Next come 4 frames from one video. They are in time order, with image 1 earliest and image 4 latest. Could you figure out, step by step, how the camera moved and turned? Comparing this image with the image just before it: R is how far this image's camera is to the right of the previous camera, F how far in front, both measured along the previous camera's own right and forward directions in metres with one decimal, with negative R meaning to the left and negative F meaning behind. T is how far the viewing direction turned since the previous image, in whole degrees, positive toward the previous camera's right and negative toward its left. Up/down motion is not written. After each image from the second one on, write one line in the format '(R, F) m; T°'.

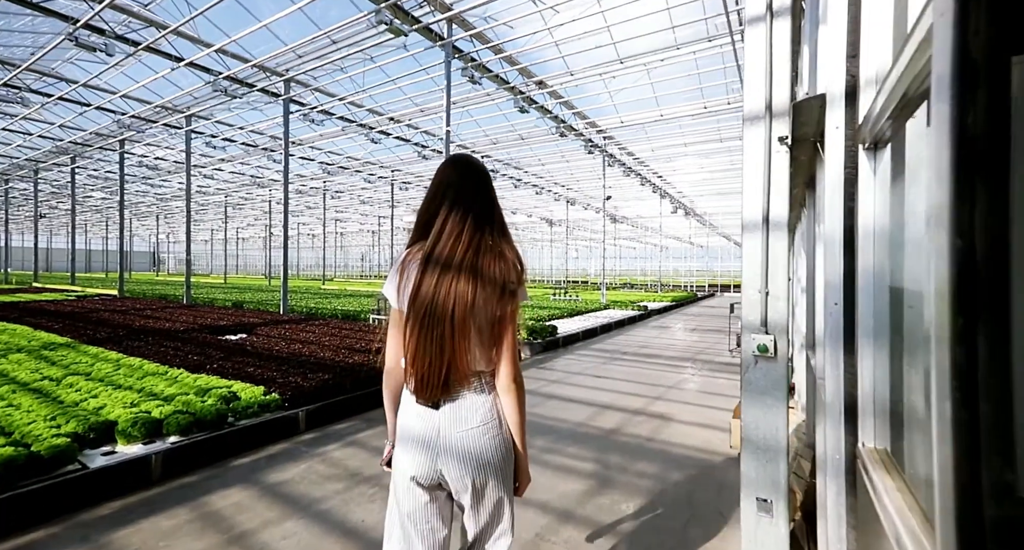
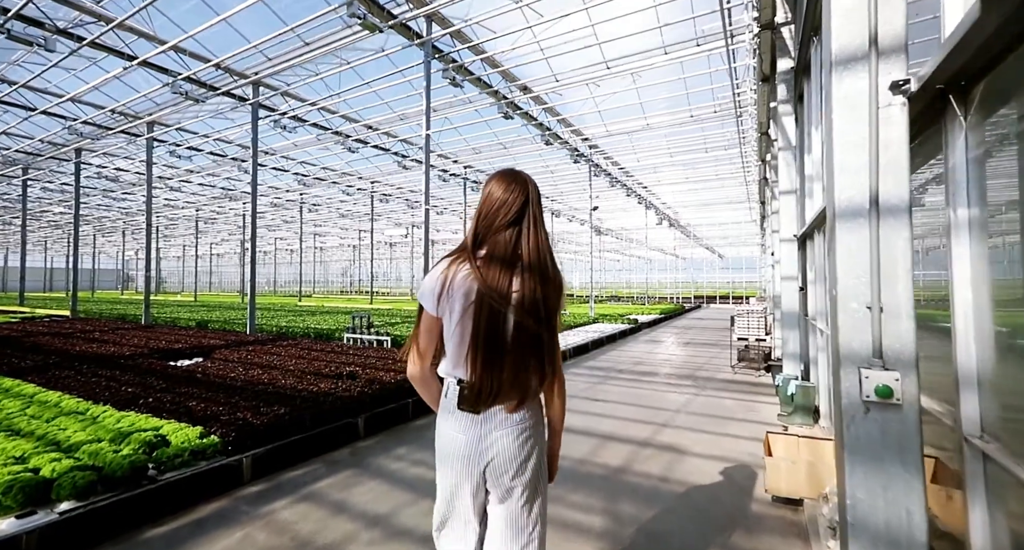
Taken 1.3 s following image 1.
(0.0, +0.7) m; +2°
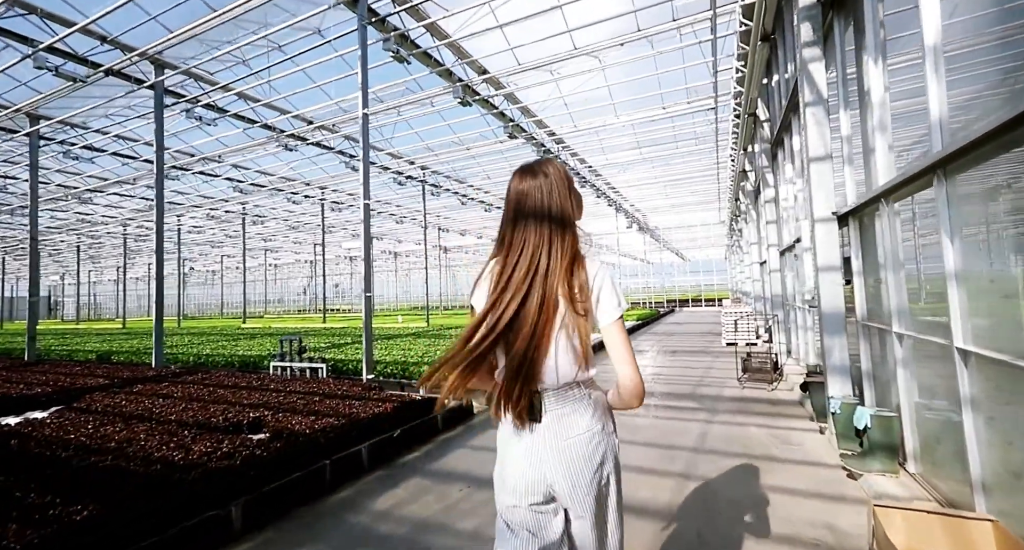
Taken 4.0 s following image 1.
(+0.1, +1.7) m; +4°
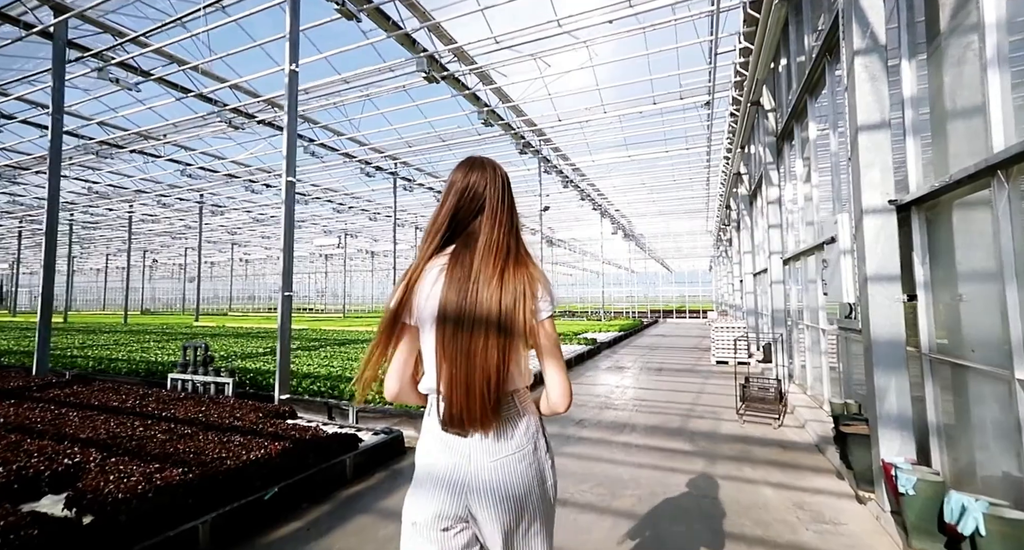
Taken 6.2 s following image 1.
(+0.4, +1.5) m; +2°
